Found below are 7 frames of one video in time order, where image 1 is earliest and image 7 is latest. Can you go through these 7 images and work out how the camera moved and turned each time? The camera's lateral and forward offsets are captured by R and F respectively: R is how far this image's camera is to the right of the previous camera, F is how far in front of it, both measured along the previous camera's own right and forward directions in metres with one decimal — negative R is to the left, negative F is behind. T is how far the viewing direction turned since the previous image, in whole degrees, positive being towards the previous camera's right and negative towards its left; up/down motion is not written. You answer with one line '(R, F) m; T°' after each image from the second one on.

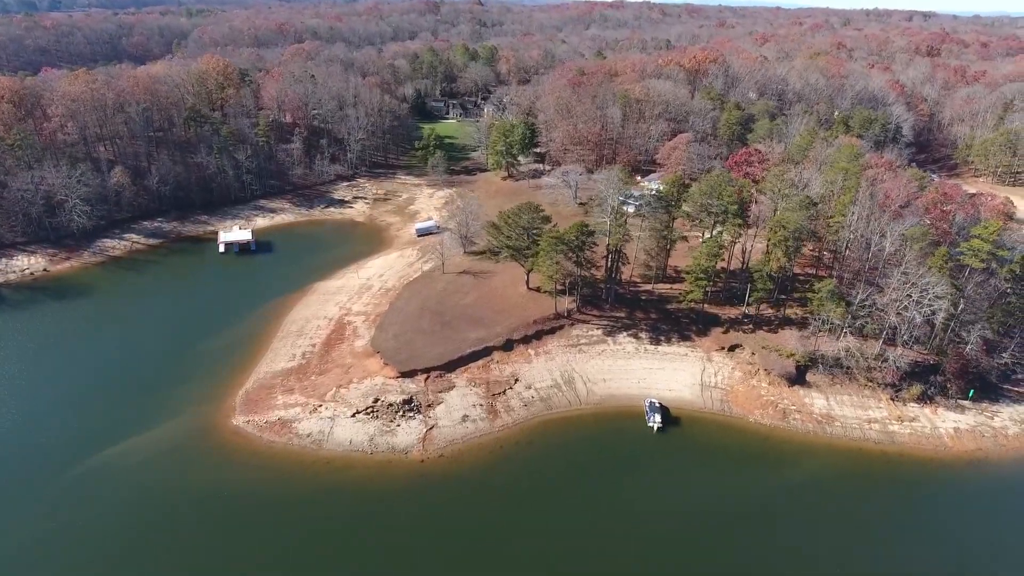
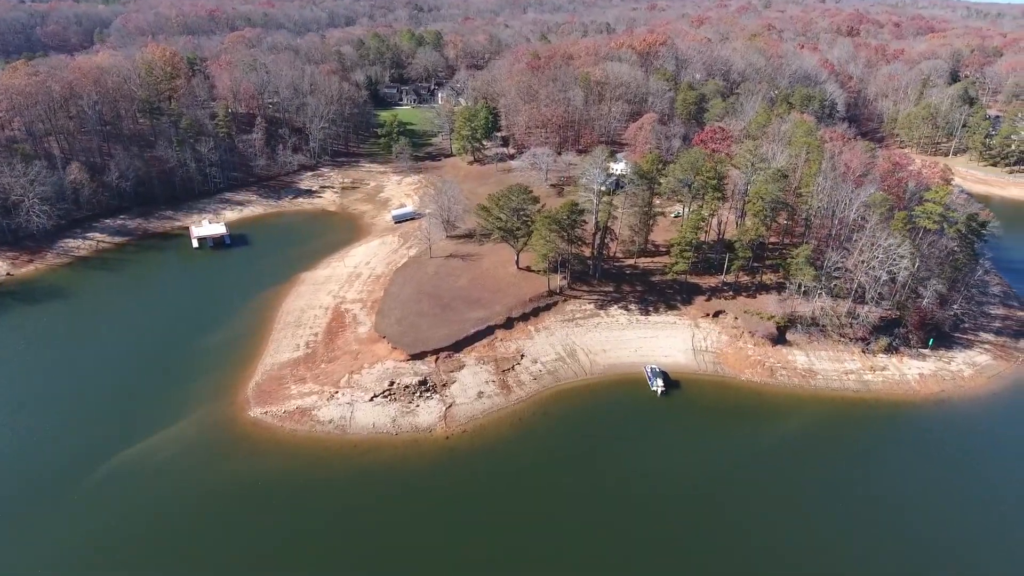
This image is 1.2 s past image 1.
(-4.9, -0.8) m; +5°
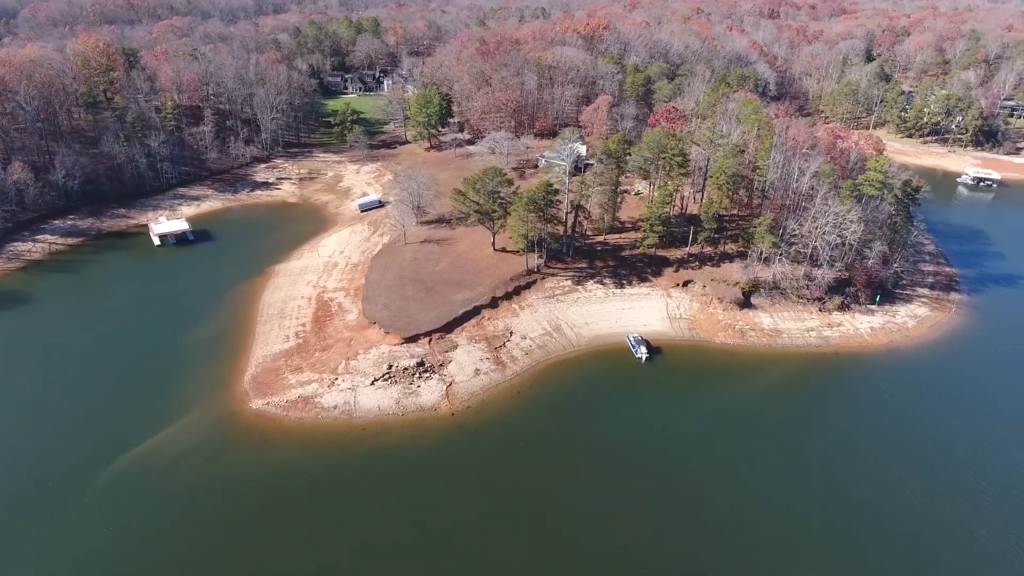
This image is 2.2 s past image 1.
(-3.7, -1.1) m; +5°
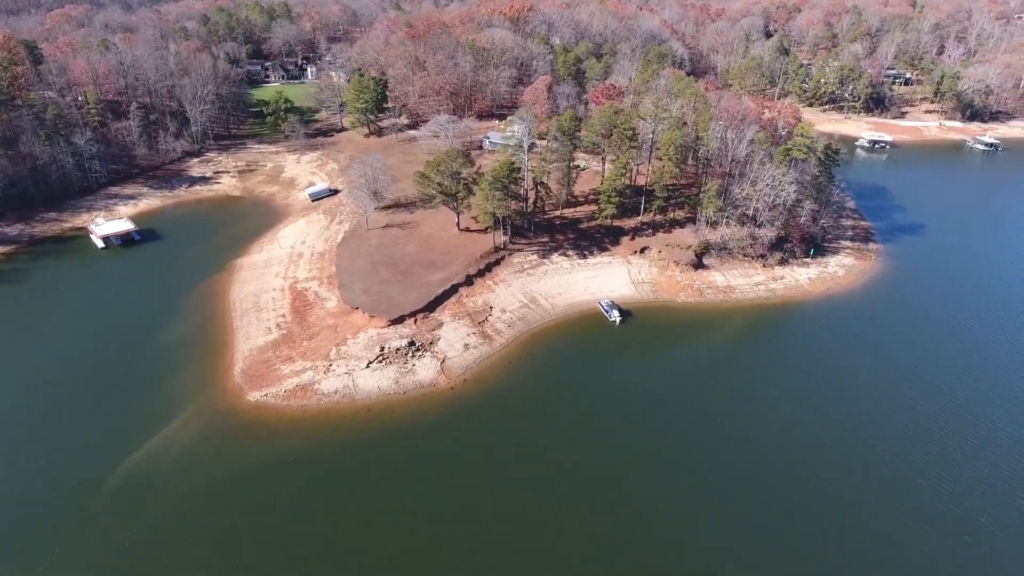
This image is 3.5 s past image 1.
(-4.6, -1.4) m; +7°
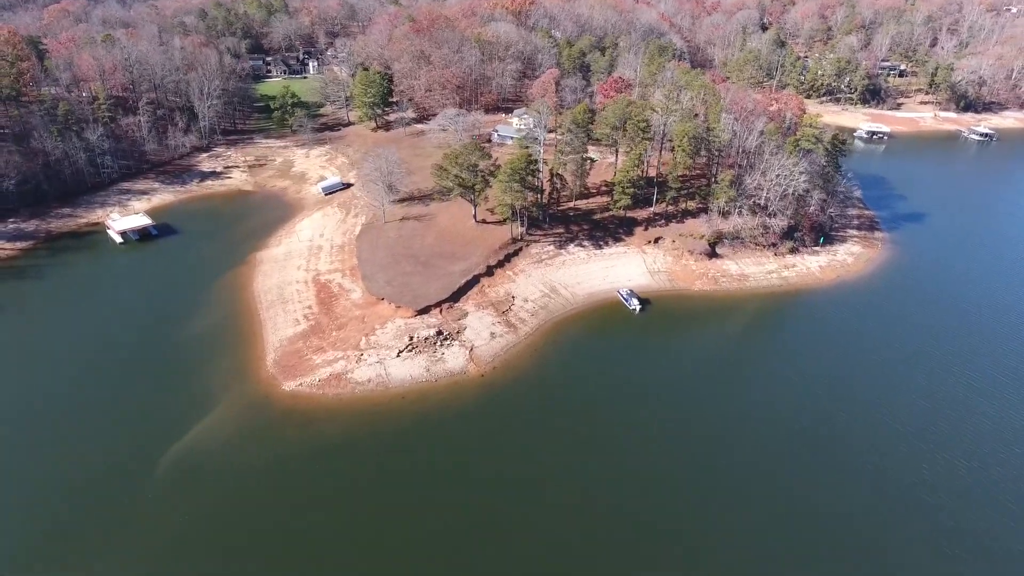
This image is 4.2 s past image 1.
(-2.7, -0.6) m; 0°
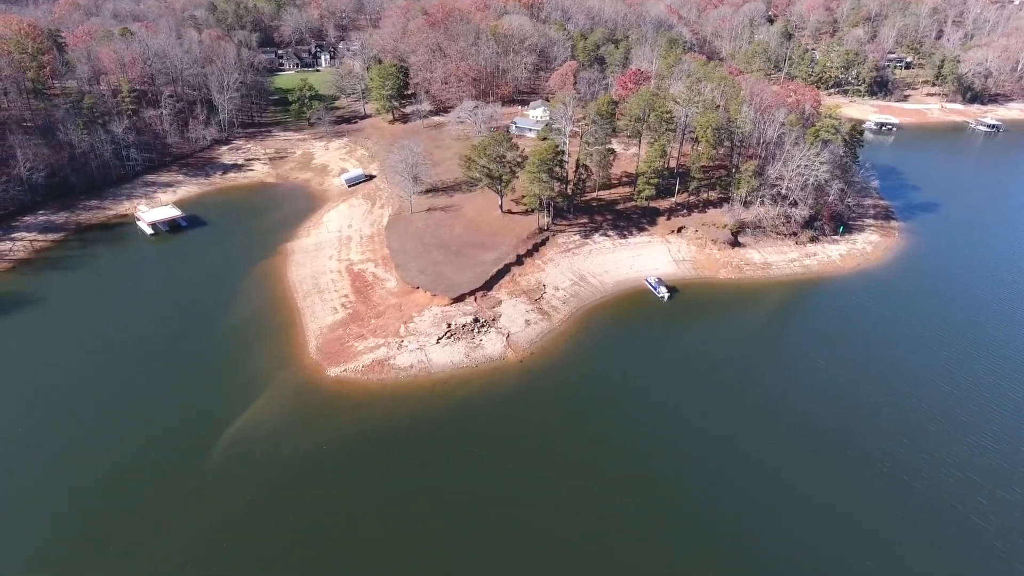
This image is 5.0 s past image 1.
(-2.9, -0.6) m; 0°
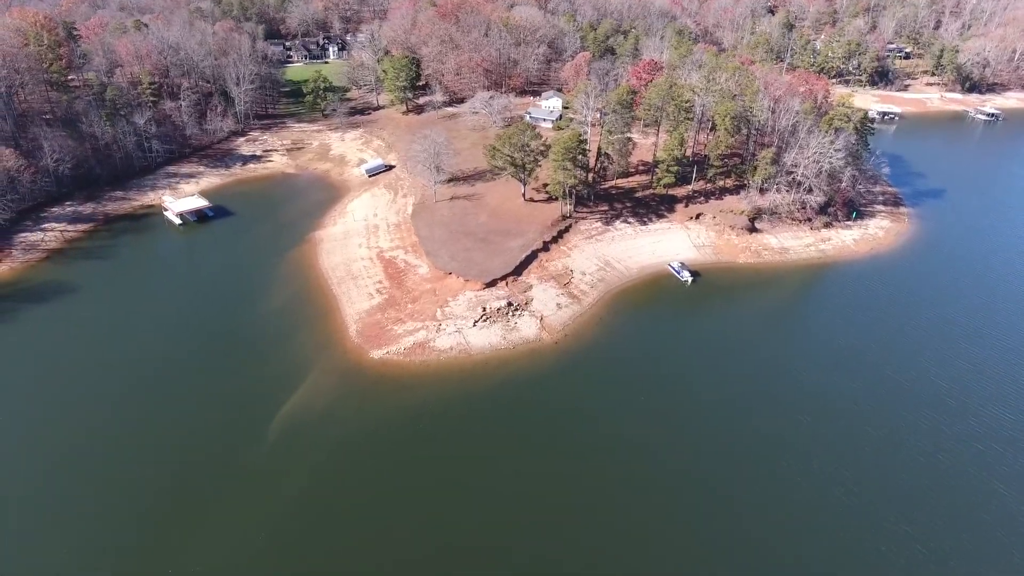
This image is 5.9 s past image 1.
(-3.1, -1.2) m; 0°
